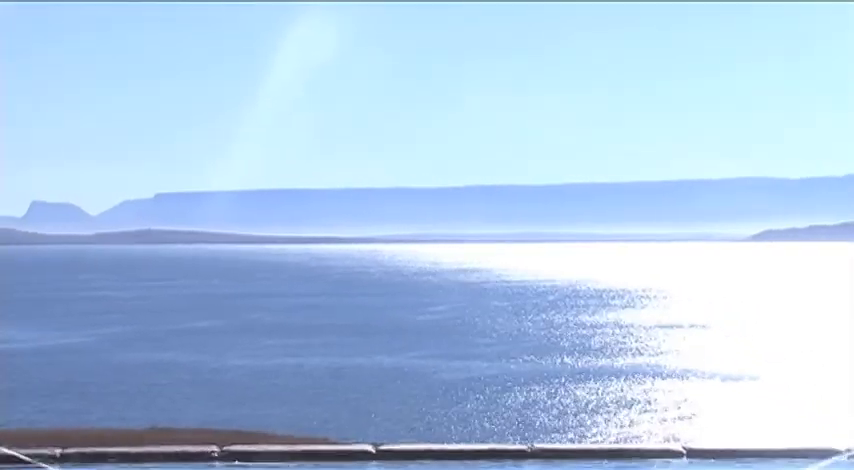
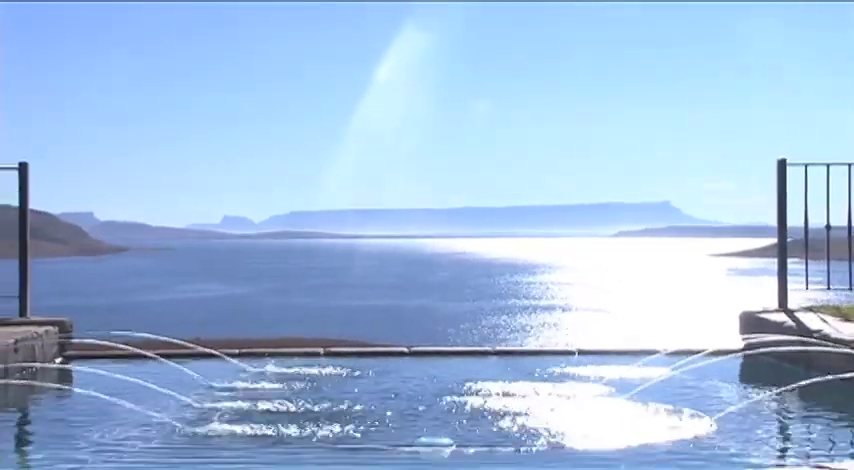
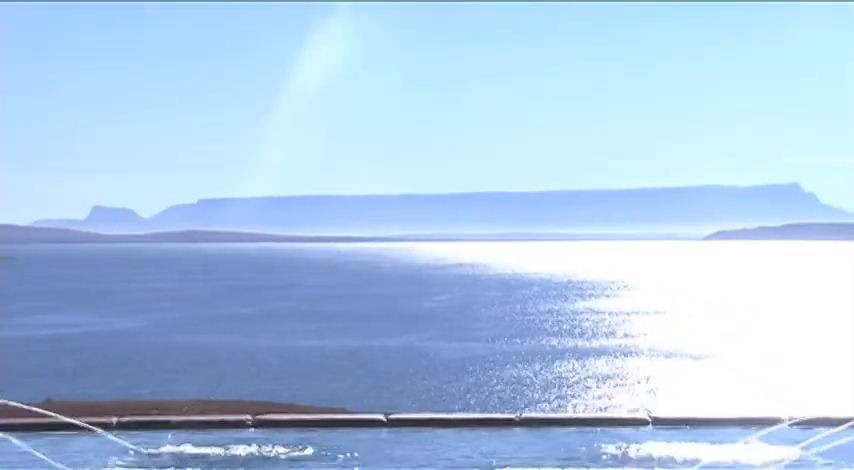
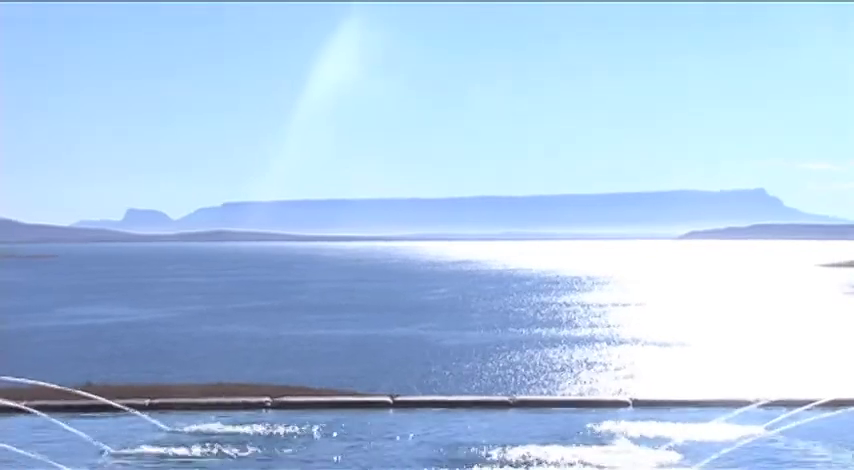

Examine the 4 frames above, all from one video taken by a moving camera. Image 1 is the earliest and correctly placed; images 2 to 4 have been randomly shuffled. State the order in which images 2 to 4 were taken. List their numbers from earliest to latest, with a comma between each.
3, 4, 2
